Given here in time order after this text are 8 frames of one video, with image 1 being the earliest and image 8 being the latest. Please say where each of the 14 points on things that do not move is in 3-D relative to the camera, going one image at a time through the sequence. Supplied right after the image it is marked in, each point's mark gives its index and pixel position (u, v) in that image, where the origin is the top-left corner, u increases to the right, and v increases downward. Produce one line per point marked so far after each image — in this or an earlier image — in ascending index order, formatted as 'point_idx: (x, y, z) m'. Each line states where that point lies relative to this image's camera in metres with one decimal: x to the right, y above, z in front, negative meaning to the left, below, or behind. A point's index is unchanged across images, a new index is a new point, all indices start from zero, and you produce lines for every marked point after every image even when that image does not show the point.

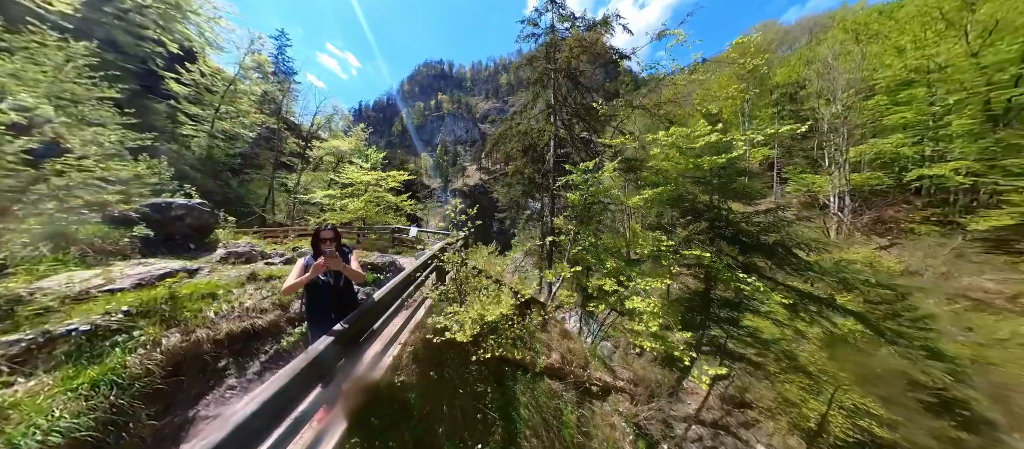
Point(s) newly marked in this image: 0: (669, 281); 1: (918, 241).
0: (+4.3, -1.6, +6.9) m
1: (+8.3, -0.7, +5.4) m
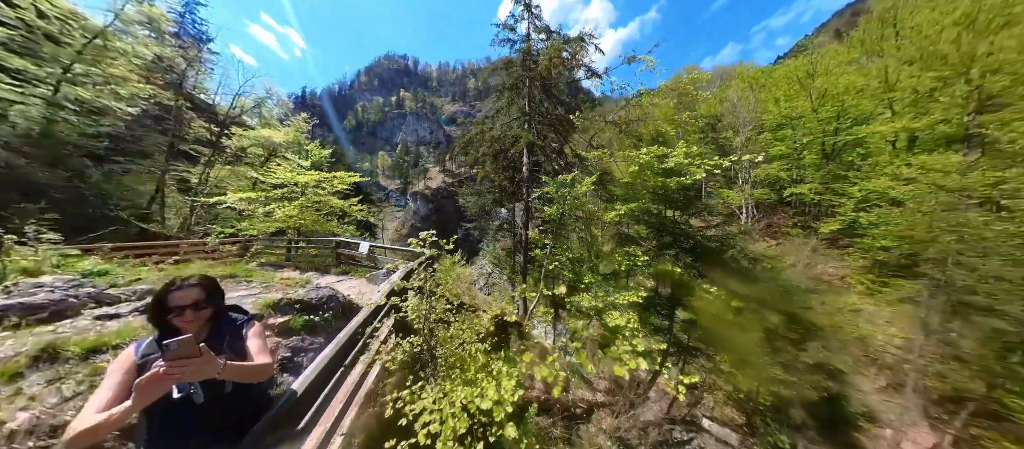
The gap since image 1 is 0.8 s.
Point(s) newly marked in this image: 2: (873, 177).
0: (+3.6, -2.1, +6.8) m
1: (+7.8, -1.3, +5.9) m
2: (+8.3, +1.1, +5.8) m
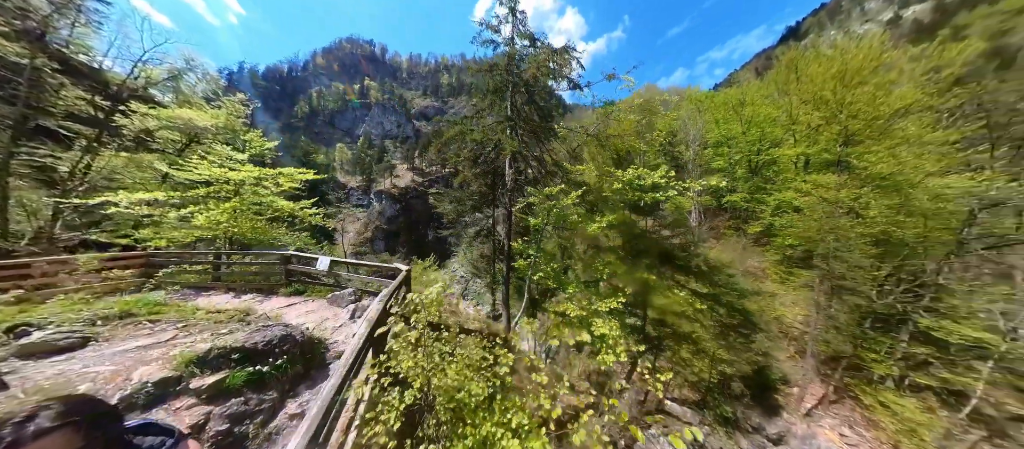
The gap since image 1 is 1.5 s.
0: (+3.1, -2.3, +6.9) m
1: (+7.4, -1.6, +6.7) m
2: (+8.0, +0.7, +6.7) m
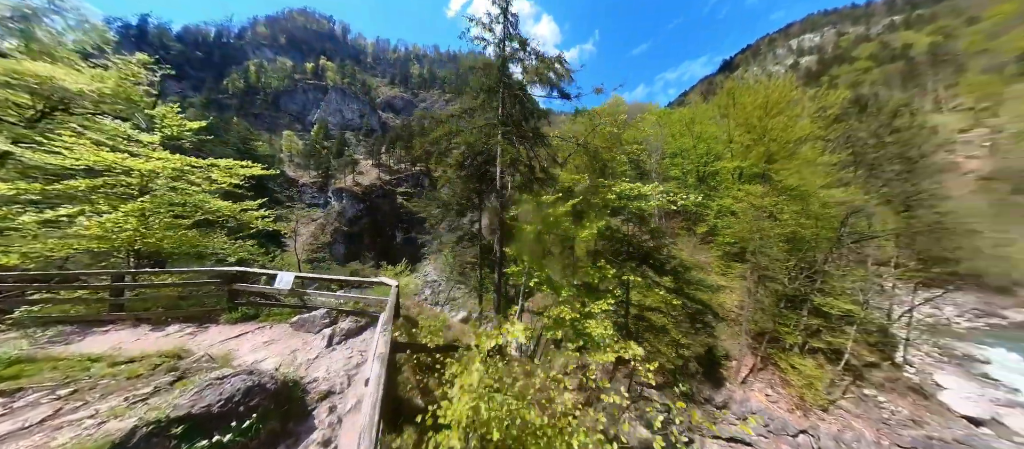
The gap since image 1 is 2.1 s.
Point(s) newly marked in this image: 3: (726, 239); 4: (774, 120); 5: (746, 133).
0: (+2.9, -2.4, +7.7) m
1: (+7.1, -1.6, +8.3) m
2: (+7.7, +0.7, +8.4) m
3: (+7.4, -0.6, +8.3) m
4: (+9.2, +3.6, +8.8) m
5: (+8.8, +3.3, +9.2) m
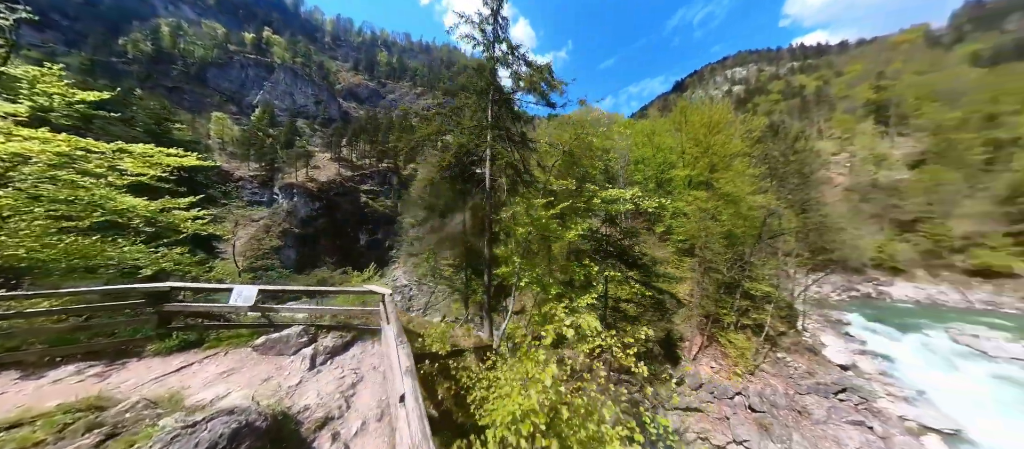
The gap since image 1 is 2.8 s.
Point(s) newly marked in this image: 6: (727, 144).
0: (+2.5, -2.4, +8.3) m
1: (+6.5, -1.6, +9.8) m
2: (+7.0, +0.7, +9.9) m
3: (+6.8, -0.6, +9.8) m
4: (+8.5, +3.6, +10.6) m
5: (+8.0, +3.3, +10.9) m
6: (+8.7, +3.2, +10.3) m
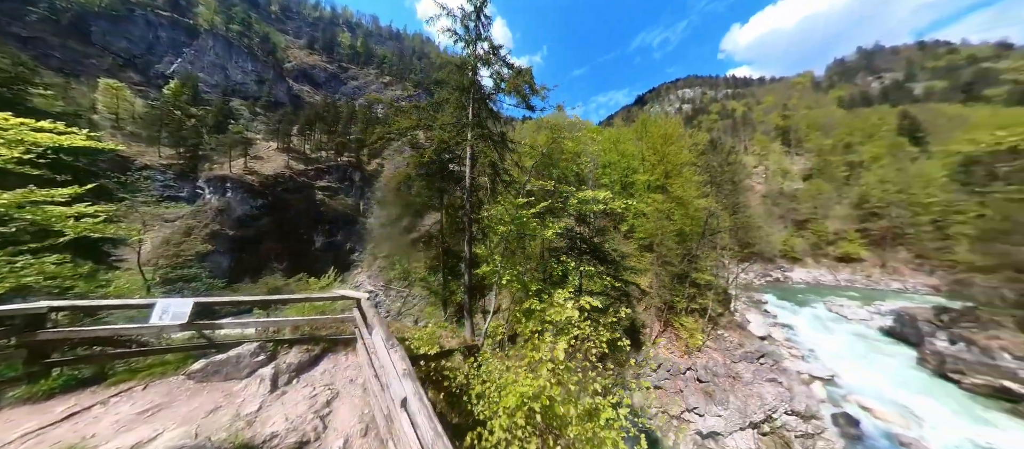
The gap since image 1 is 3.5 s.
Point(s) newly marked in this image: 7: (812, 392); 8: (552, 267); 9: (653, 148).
0: (+2.0, -2.4, +8.8) m
1: (+5.6, -1.5, +11.0) m
2: (+6.1, +0.8, +11.2) m
3: (+5.9, -0.5, +11.1) m
4: (+7.4, +3.6, +12.1) m
5: (+6.8, +3.4, +12.4) m
6: (+7.7, +3.2, +11.9) m
7: (+10.8, -6.1, +9.2) m
8: (+1.5, -1.6, +9.3) m
9: (+6.8, +3.8, +12.6) m
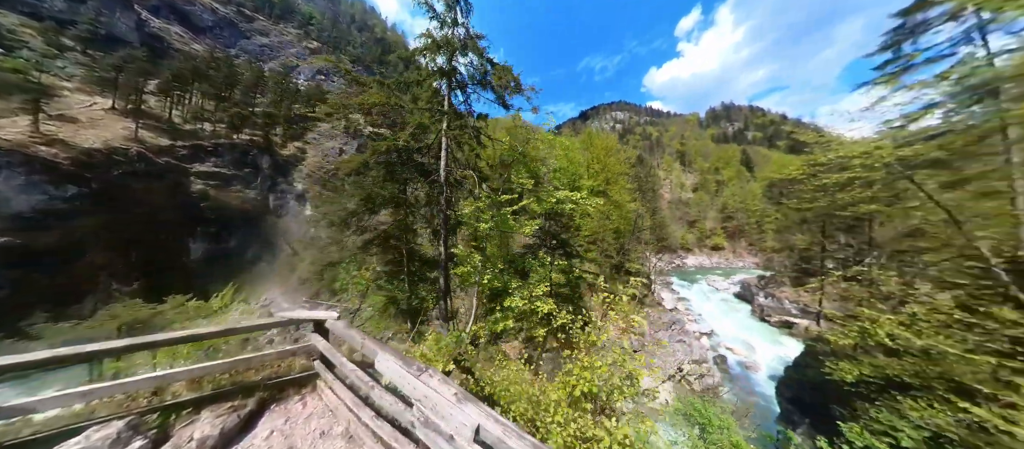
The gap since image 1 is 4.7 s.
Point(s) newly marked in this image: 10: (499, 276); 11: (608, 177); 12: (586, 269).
0: (+1.2, -2.4, +9.1) m
1: (+3.9, -1.6, +12.5) m
2: (+4.2, +0.8, +12.9) m
3: (+4.1, -0.5, +12.7) m
4: (+5.0, +3.6, +14.2) m
5: (+4.4, +3.4, +14.2) m
6: (+5.3, +3.2, +14.1) m
7: (+9.3, -6.0, +12.7) m
8: (+0.6, -1.6, +9.4) m
9: (+4.3, +3.8, +14.4) m
10: (-0.3, -1.8, +8.2) m
11: (+5.2, +2.7, +14.0) m
12: (+3.1, -2.1, +11.7) m
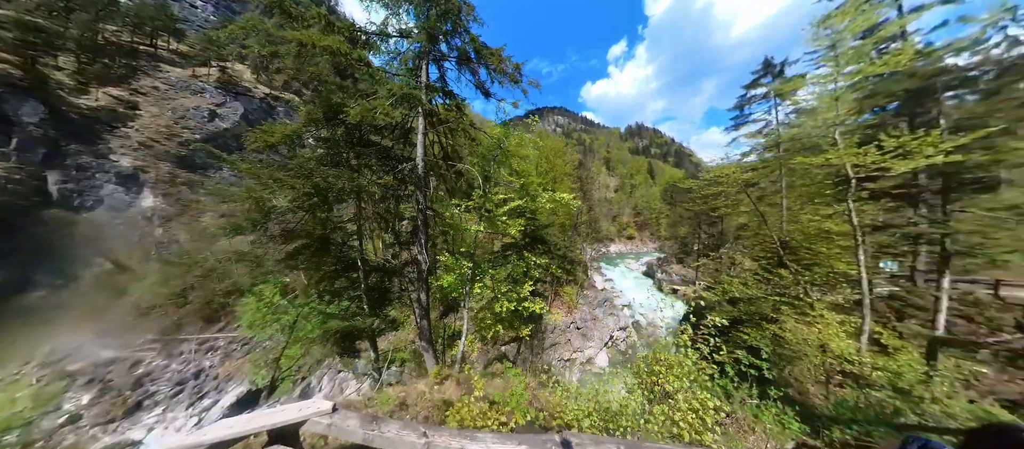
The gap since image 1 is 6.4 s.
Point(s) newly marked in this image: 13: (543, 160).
0: (0.0, -2.3, +10.5) m
1: (+1.6, -1.3, +14.5) m
2: (+1.8, +1.0, +14.8) m
3: (+1.7, -0.3, +14.7) m
4: (+2.3, +3.9, +16.3) m
5: (+1.6, +3.7, +16.1) m
6: (+2.6, +3.5, +16.3) m
7: (+6.8, -5.7, +16.3) m
8: (-0.7, -1.5, +10.7) m
9: (+1.5, +4.1, +16.3) m
10: (-1.3, -1.7, +9.2) m
11: (+2.5, +3.0, +16.1) m
12: (+1.1, -1.8, +13.5) m
13: (+1.8, +4.1, +16.2) m
